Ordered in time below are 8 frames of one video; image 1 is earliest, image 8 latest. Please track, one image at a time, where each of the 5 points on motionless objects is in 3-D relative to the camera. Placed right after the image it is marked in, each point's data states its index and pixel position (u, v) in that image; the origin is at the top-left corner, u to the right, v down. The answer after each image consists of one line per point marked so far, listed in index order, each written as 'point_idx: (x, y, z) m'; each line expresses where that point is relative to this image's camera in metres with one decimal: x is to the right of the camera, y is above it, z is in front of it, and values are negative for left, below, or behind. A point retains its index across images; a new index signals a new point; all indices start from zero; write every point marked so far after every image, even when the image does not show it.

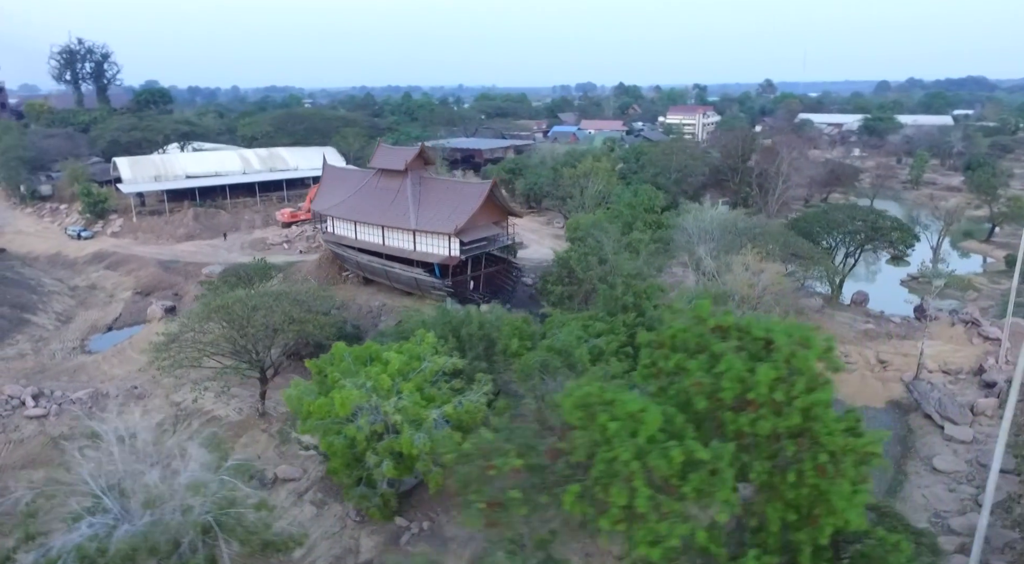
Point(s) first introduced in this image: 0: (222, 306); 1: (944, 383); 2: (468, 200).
0: (-6.1, -0.6, +15.1) m
1: (+10.6, -2.5, +18.3) m
2: (-1.1, +2.0, +18.3) m
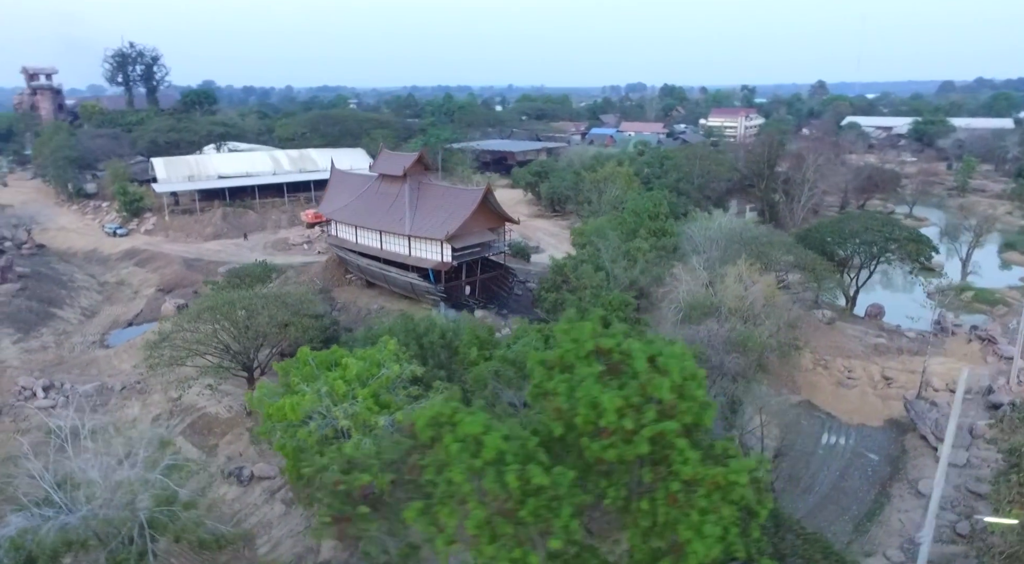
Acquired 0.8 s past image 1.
0: (-6.5, -0.6, +15.7) m
1: (+10.3, -2.9, +17.7) m
2: (-1.3, +1.9, +18.6) m
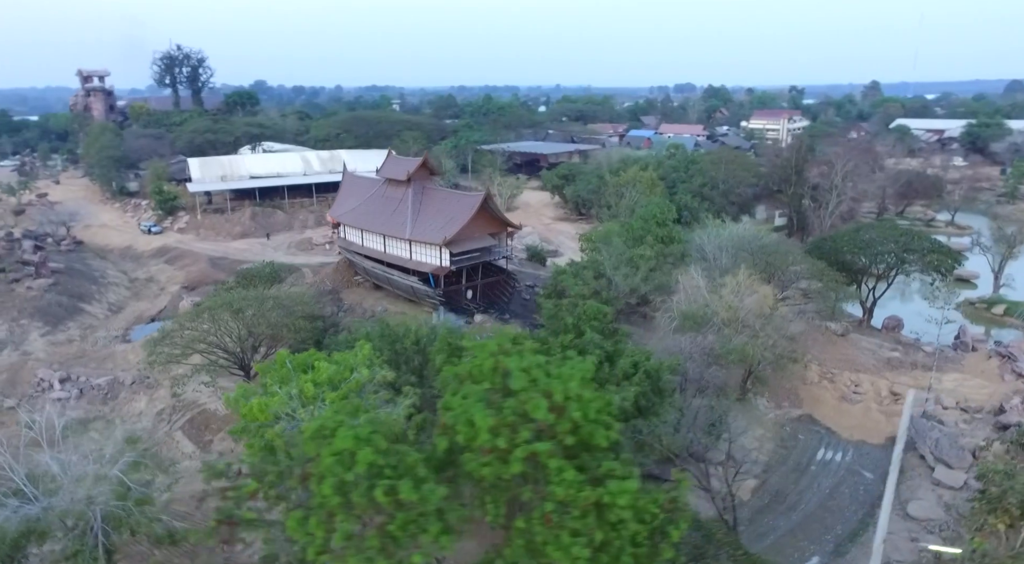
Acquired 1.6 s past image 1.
0: (-6.7, -0.6, +16.2) m
1: (+10.2, -3.2, +17.1) m
2: (-1.3, +1.8, +18.7) m
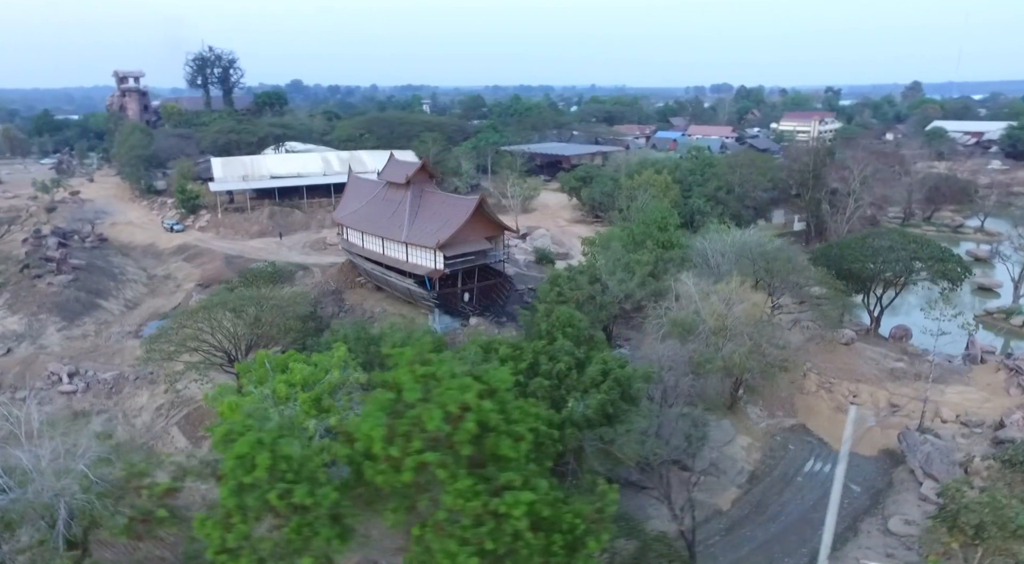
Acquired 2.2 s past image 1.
0: (-7.0, -0.6, +16.7) m
1: (+9.9, -3.5, +16.8) m
2: (-1.4, +1.7, +18.9) m
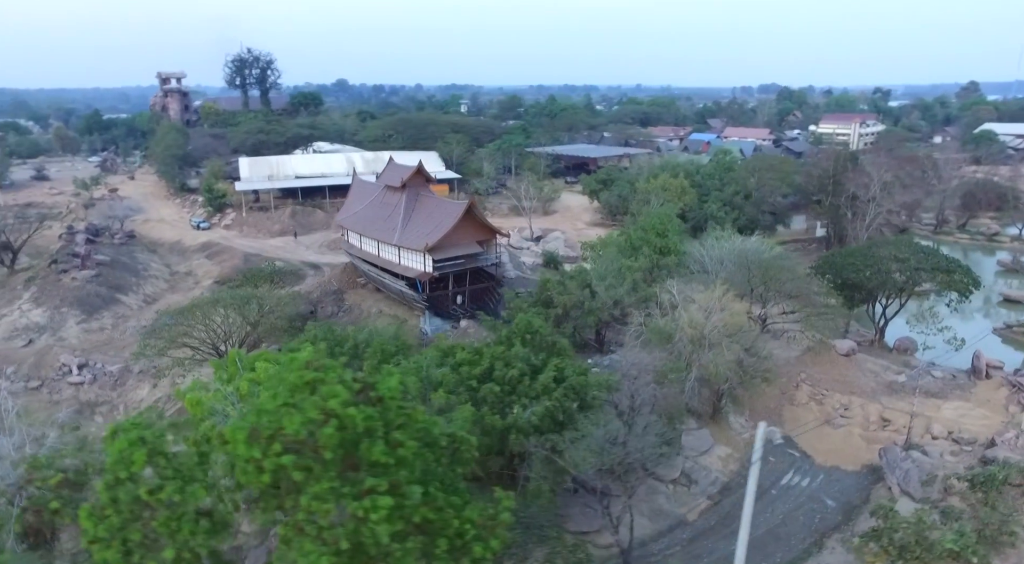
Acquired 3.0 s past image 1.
0: (-7.5, -0.6, +17.3) m
1: (+9.3, -3.7, +16.4) m
2: (-1.7, +1.6, +19.2) m
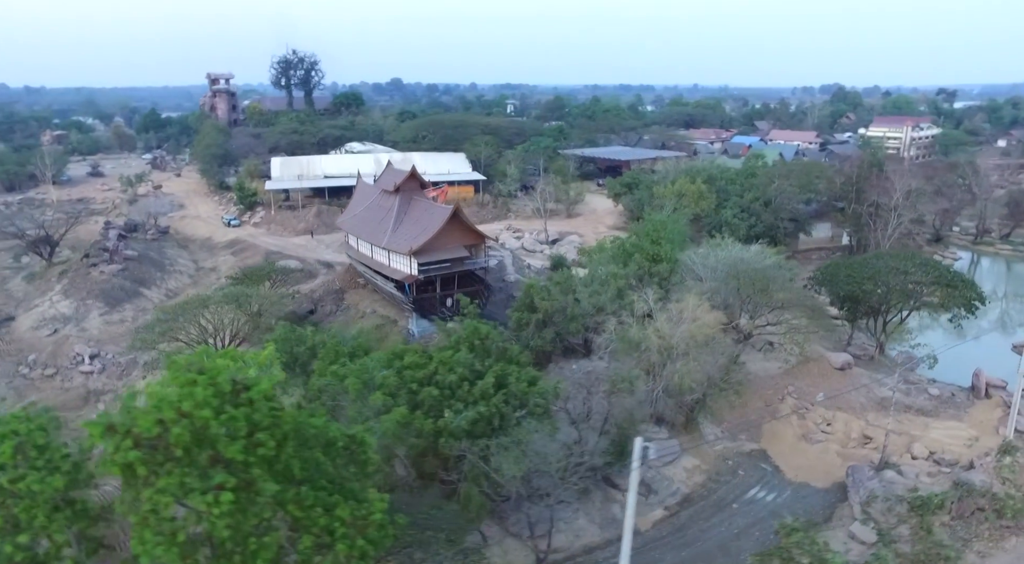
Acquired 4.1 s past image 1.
0: (-8.0, -0.5, +18.2) m
1: (+8.6, -4.1, +15.9) m
2: (-2.1, +1.5, +19.6) m
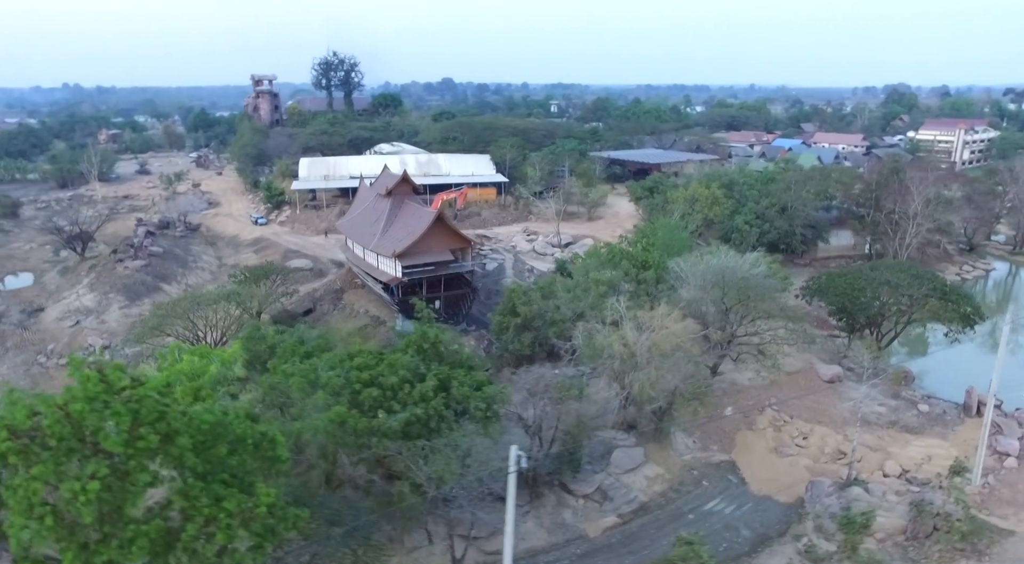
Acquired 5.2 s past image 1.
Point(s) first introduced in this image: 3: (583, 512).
0: (-8.6, -0.5, +19.2) m
1: (+7.7, -4.4, +15.6) m
2: (-2.5, +1.5, +20.1) m
3: (+1.4, -4.6, +15.1) m
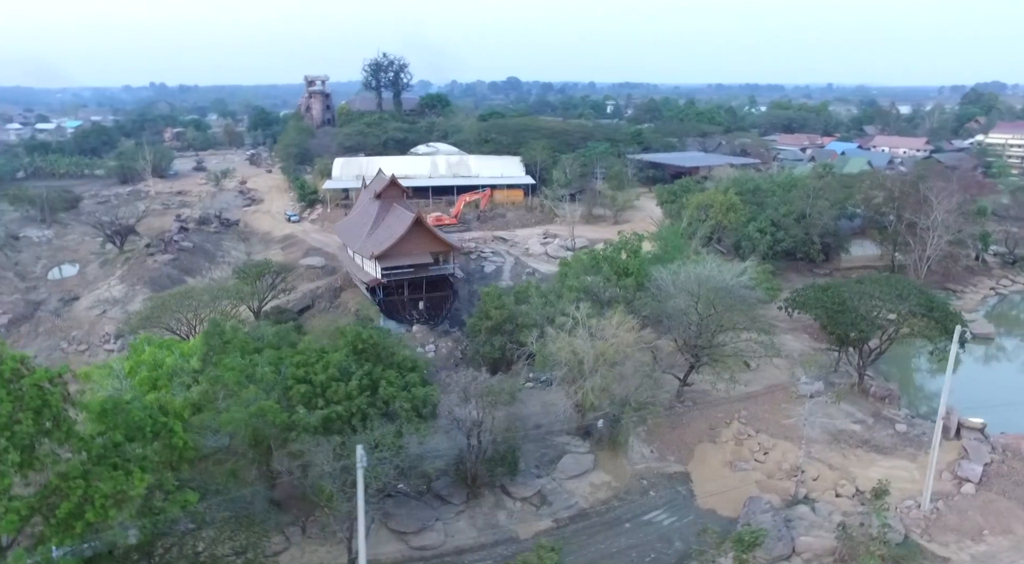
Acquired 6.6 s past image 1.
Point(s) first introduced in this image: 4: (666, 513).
0: (-9.3, -0.4, +20.4) m
1: (+6.4, -4.7, +15.2) m
2: (-3.1, +1.4, +20.7) m
3: (+0.1, -4.8, +15.4) m
4: (+3.3, -4.9, +15.9) m
